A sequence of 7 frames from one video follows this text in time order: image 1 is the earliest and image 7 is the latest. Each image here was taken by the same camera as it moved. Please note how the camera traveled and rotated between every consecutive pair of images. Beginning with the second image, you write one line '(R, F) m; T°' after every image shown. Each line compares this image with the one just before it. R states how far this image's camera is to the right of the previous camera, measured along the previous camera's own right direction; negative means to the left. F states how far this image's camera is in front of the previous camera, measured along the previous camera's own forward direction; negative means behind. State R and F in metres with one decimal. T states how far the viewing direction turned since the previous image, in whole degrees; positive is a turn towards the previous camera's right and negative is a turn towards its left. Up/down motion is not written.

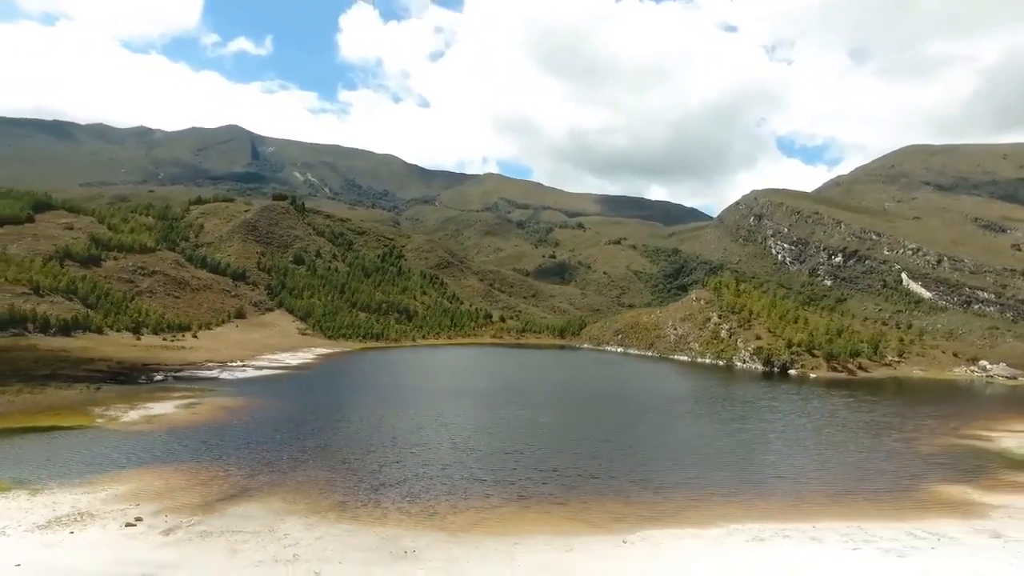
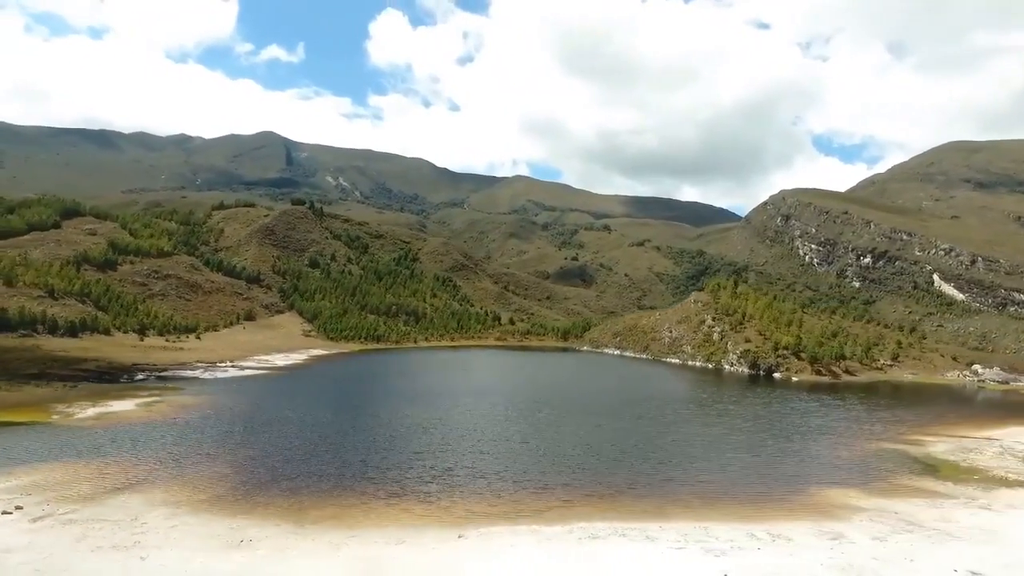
(+6.8, -0.7) m; -3°
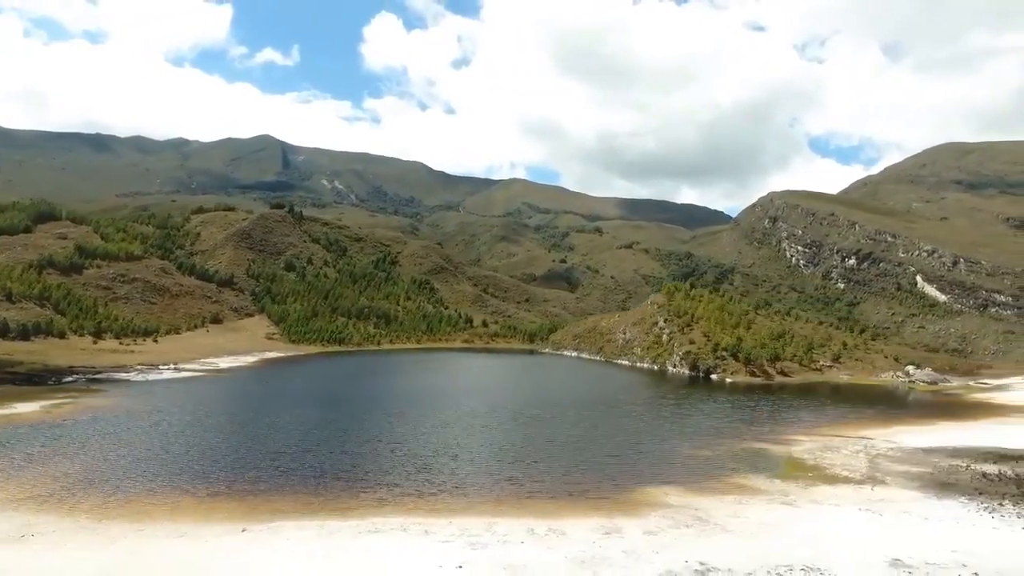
(+7.9, -0.8) m; 0°
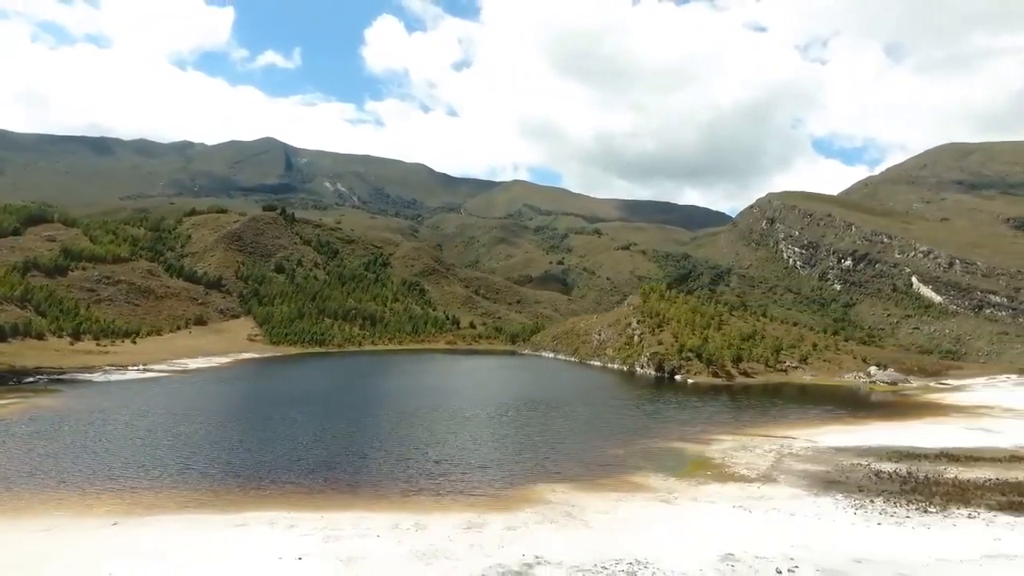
(+5.3, -0.6) m; 0°
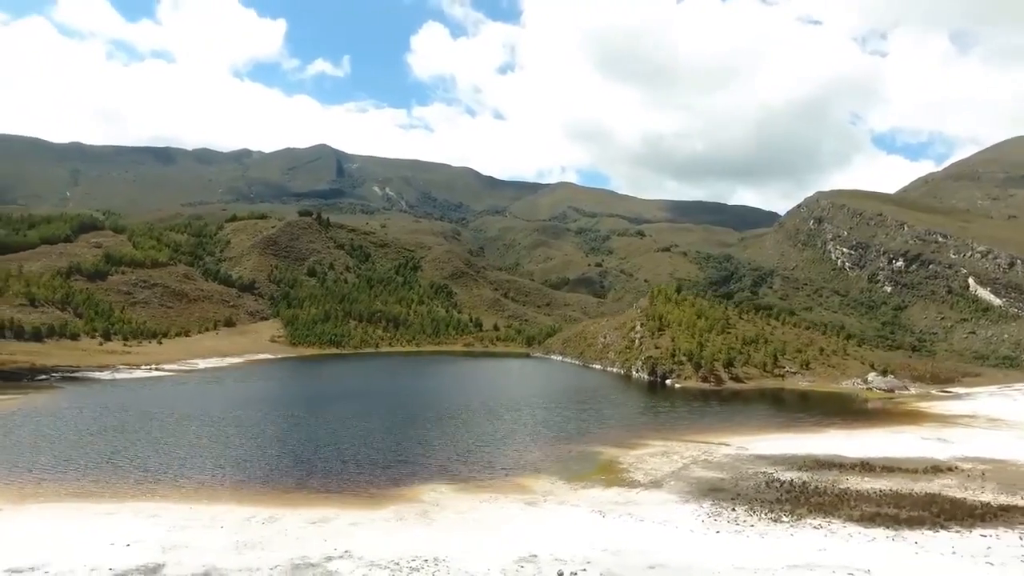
(+8.0, -0.5) m; -5°
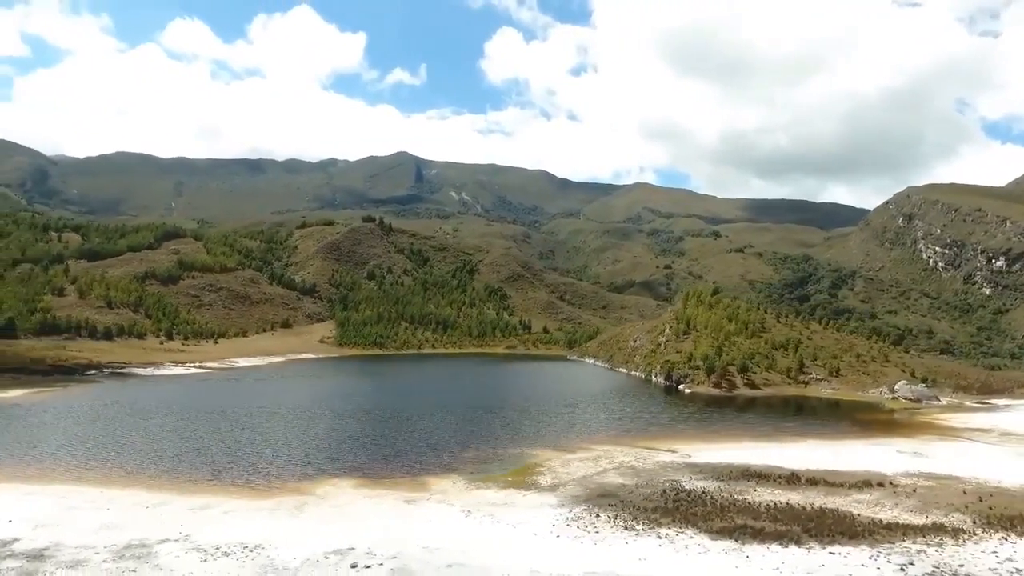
(+9.0, 0.0) m; -7°
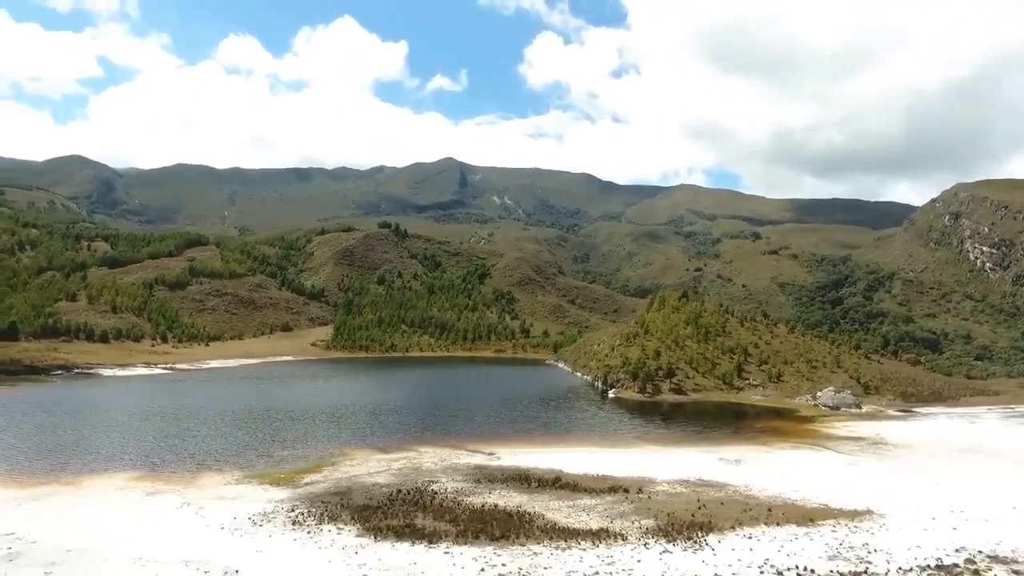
(+15.2, -0.3) m; -5°
